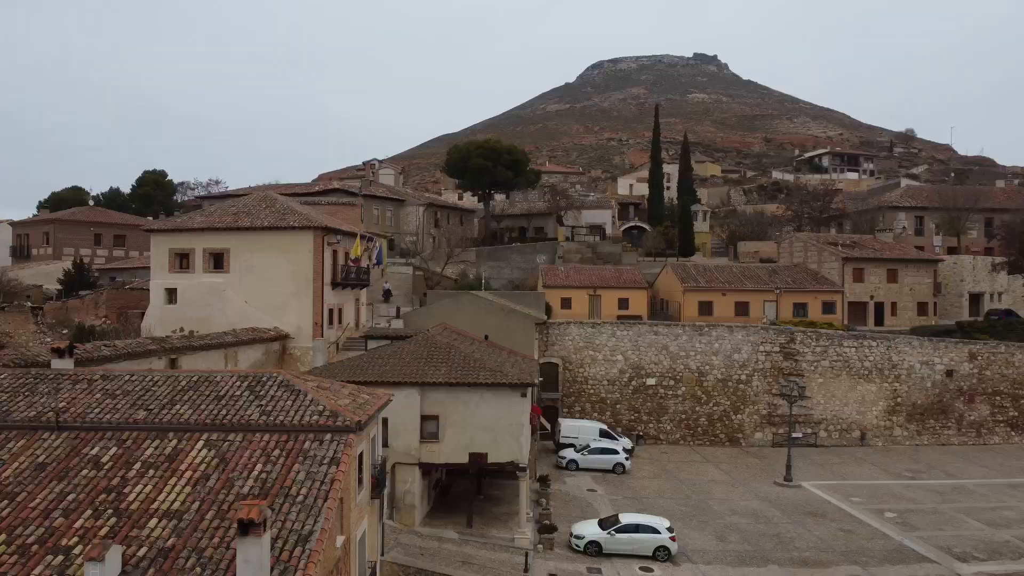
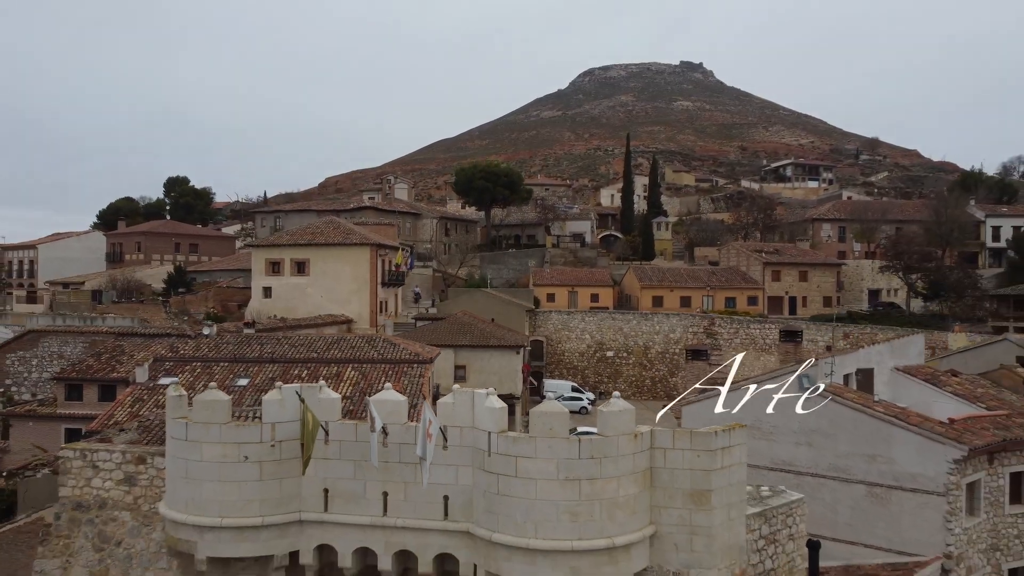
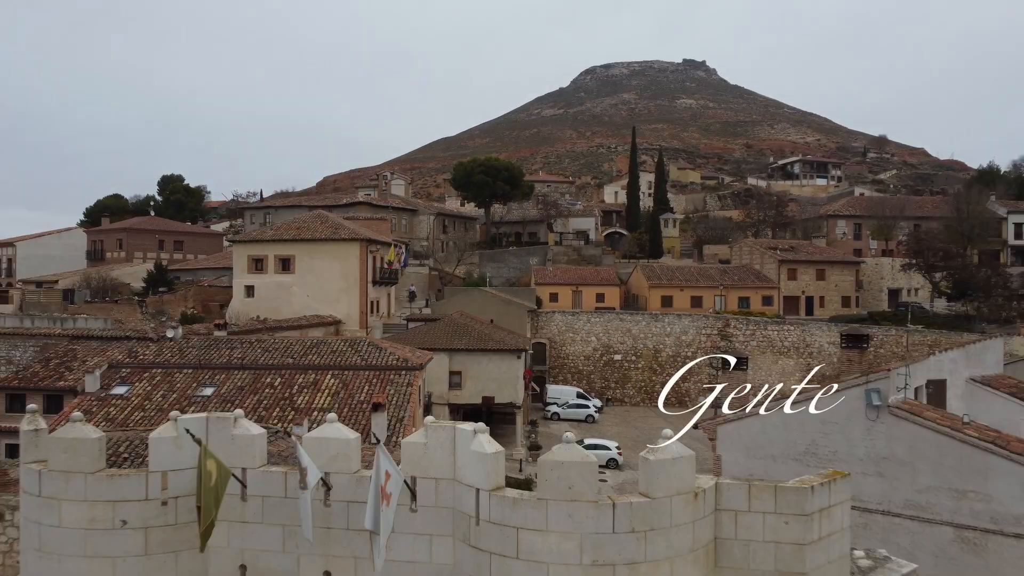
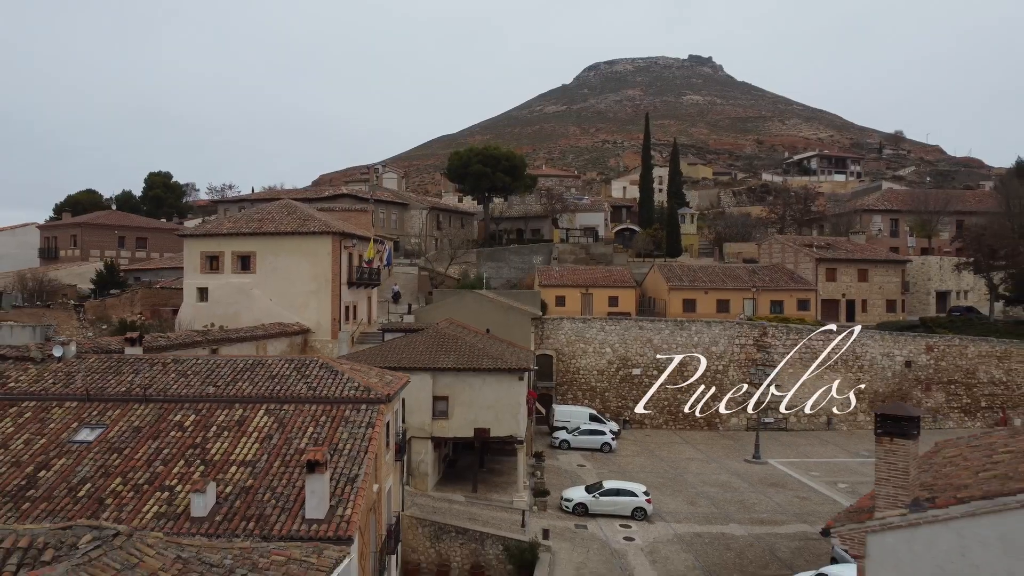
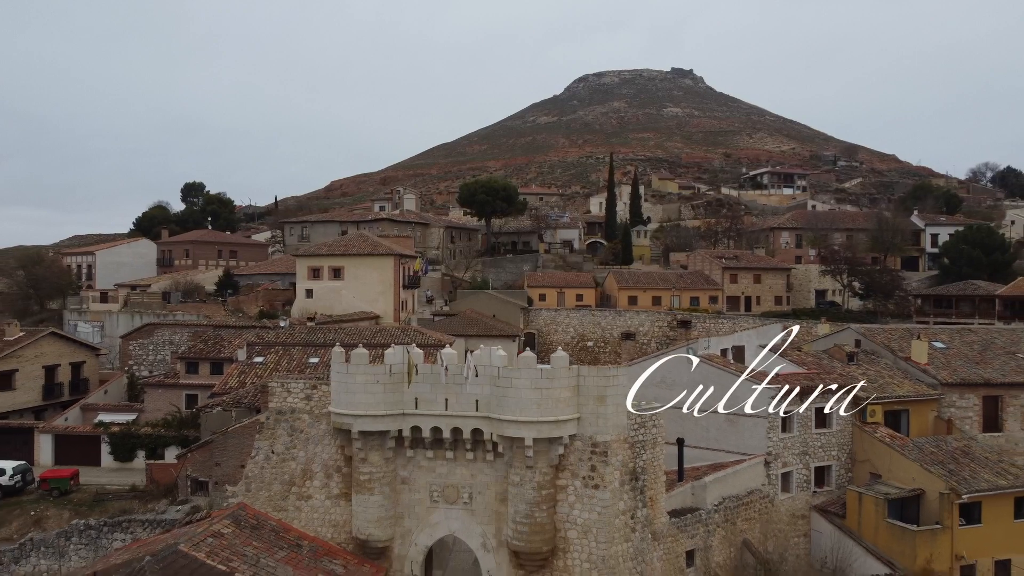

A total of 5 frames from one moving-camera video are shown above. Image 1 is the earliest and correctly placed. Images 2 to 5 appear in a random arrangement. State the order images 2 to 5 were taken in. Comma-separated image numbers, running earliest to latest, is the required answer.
4, 3, 2, 5
